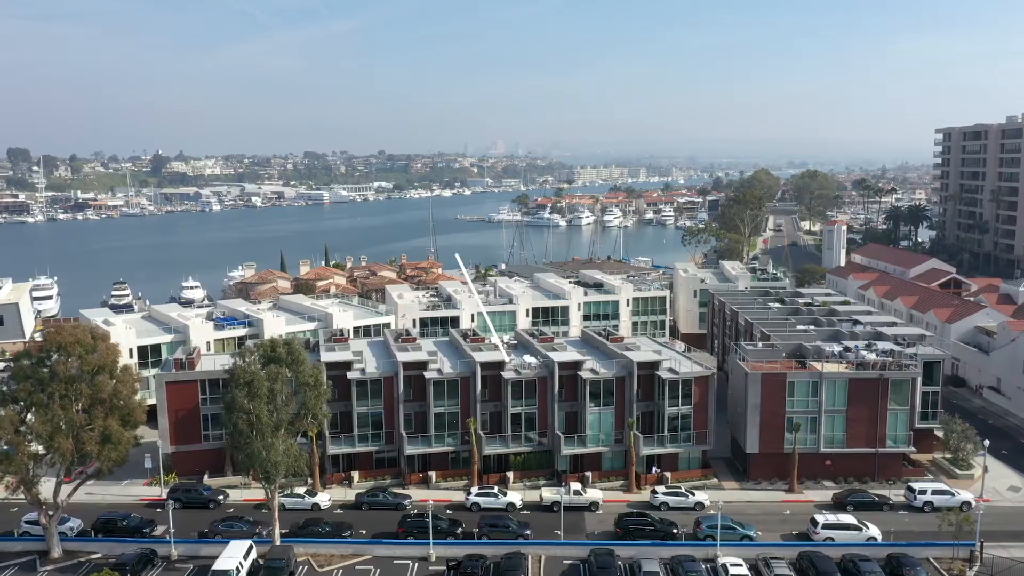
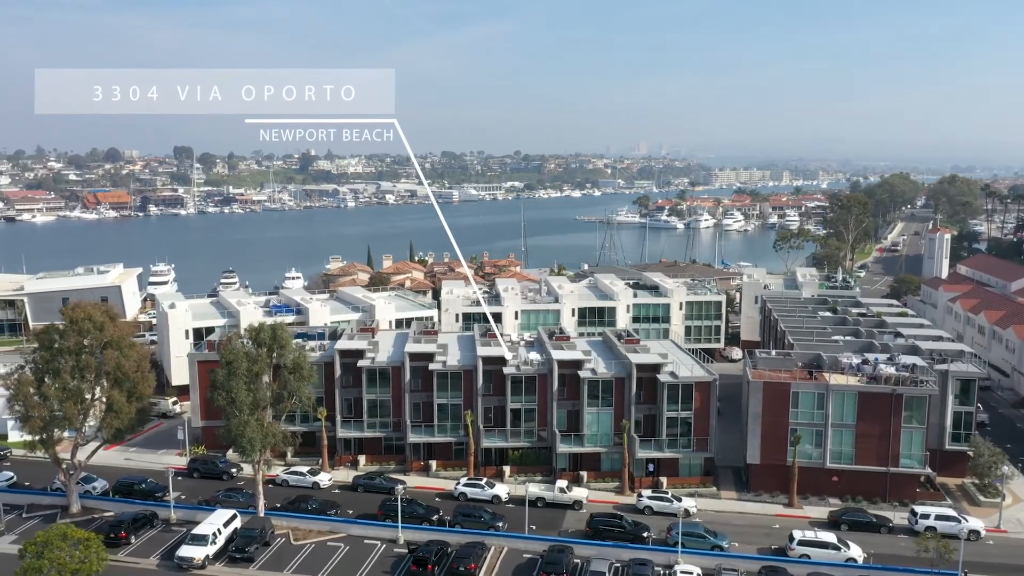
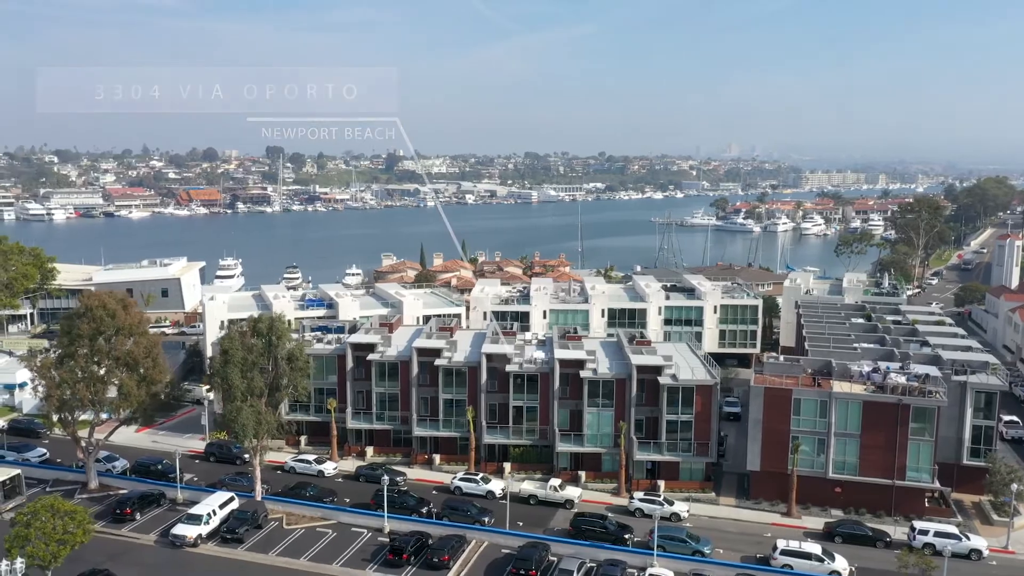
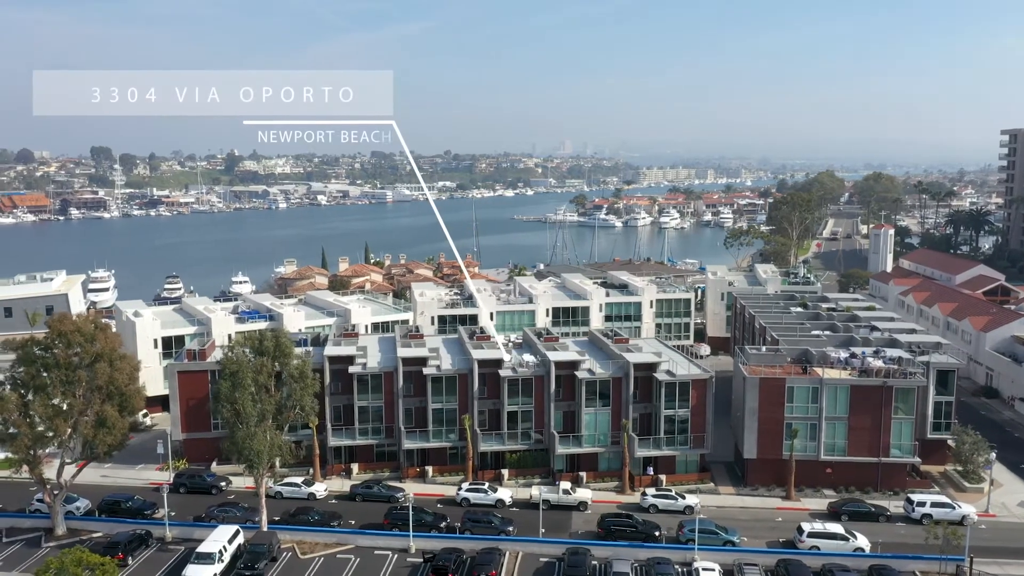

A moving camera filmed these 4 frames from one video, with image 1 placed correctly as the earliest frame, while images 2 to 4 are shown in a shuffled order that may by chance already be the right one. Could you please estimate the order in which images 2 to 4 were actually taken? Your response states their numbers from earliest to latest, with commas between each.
4, 2, 3
